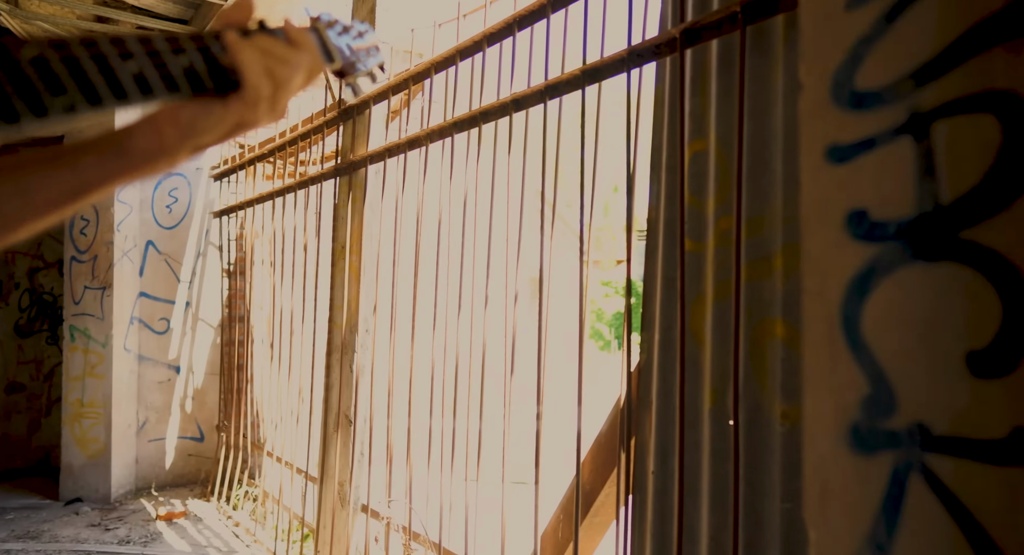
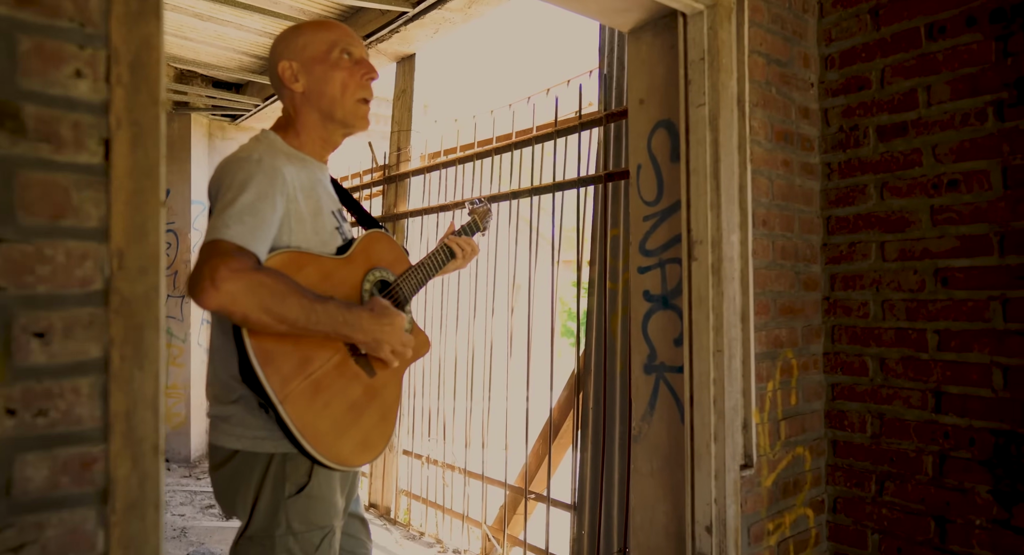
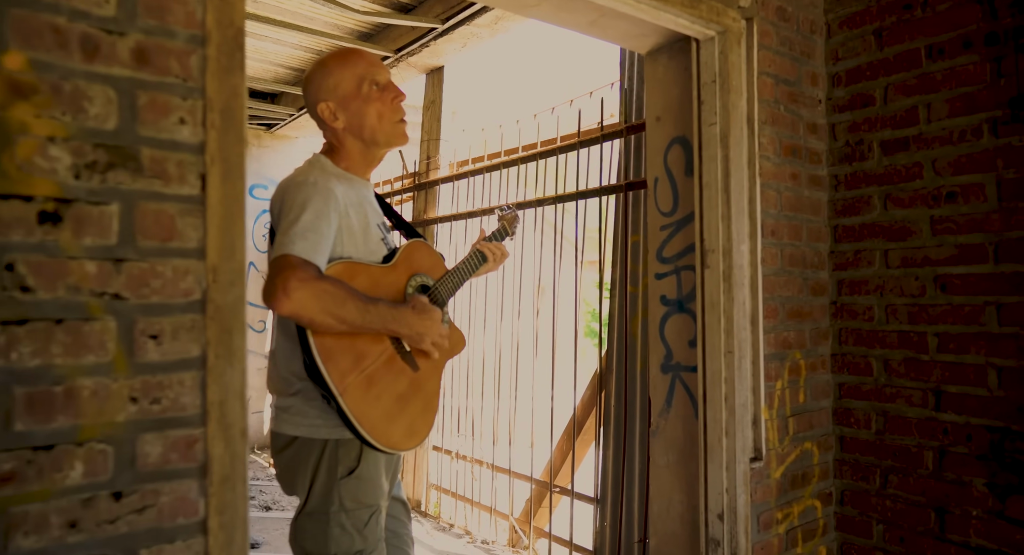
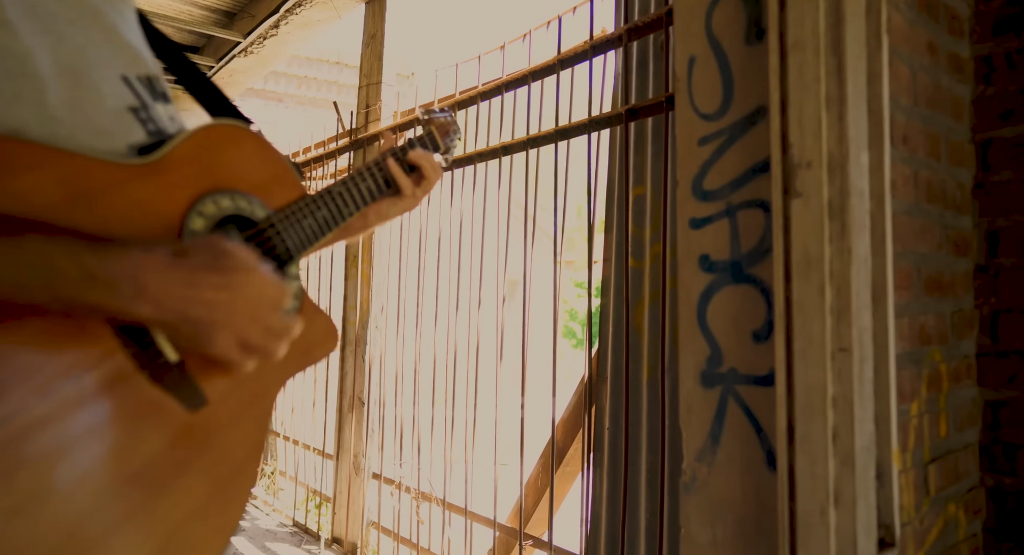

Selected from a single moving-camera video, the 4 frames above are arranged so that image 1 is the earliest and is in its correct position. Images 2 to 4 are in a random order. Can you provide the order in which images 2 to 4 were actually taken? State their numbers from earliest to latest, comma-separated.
4, 2, 3
